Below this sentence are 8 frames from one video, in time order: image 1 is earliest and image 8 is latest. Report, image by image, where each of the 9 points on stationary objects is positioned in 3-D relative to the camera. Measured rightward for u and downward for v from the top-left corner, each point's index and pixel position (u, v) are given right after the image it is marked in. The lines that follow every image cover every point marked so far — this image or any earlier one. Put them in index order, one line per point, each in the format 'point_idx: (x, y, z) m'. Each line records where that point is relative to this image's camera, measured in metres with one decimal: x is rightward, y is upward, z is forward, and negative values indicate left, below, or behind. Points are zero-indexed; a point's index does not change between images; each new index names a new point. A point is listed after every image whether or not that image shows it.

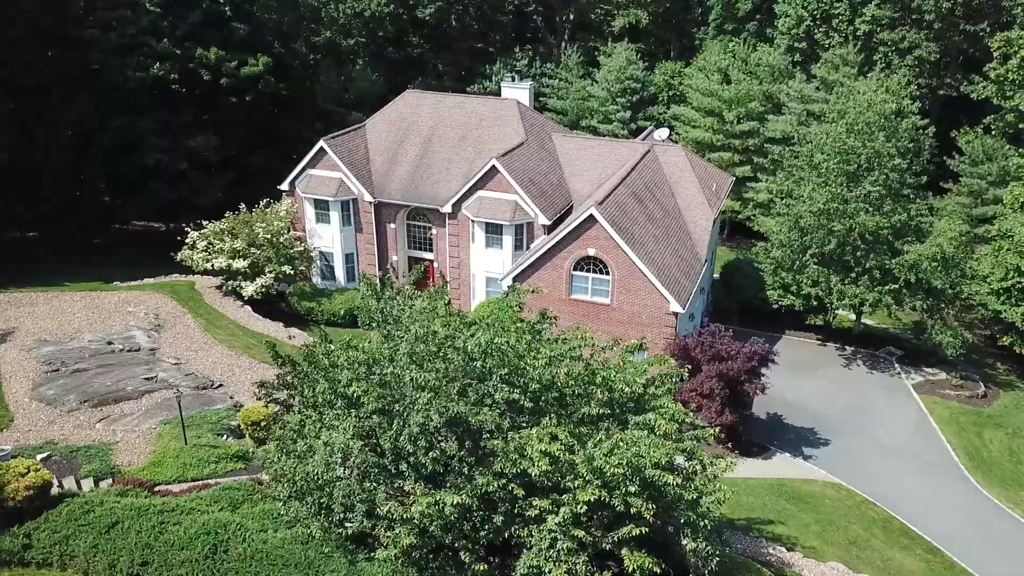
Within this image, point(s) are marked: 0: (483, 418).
0: (-0.5, -2.5, +13.7) m
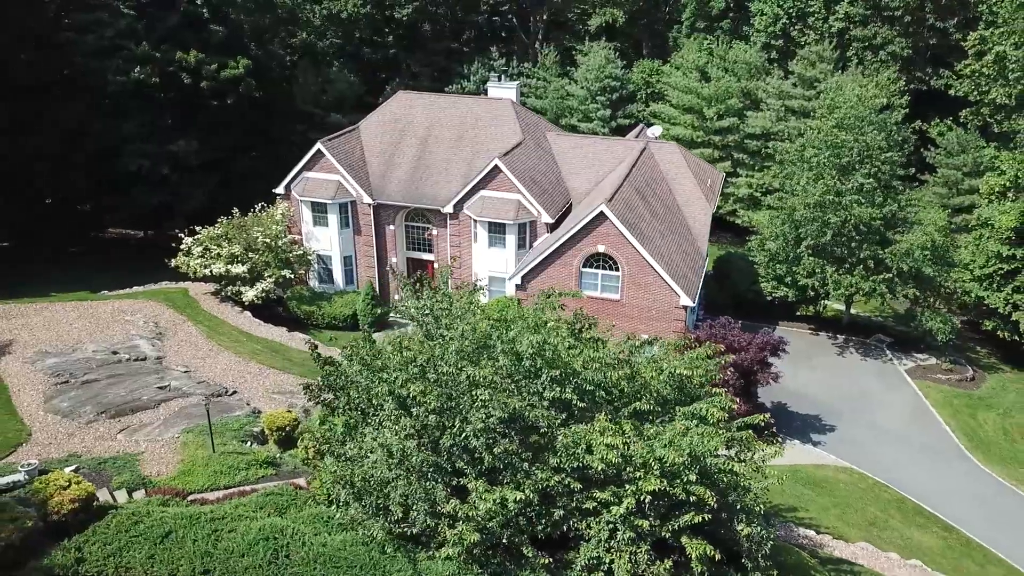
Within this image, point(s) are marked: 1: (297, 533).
0: (+0.6, -2.5, +13.9) m
1: (-4.1, -4.8, +13.9) m
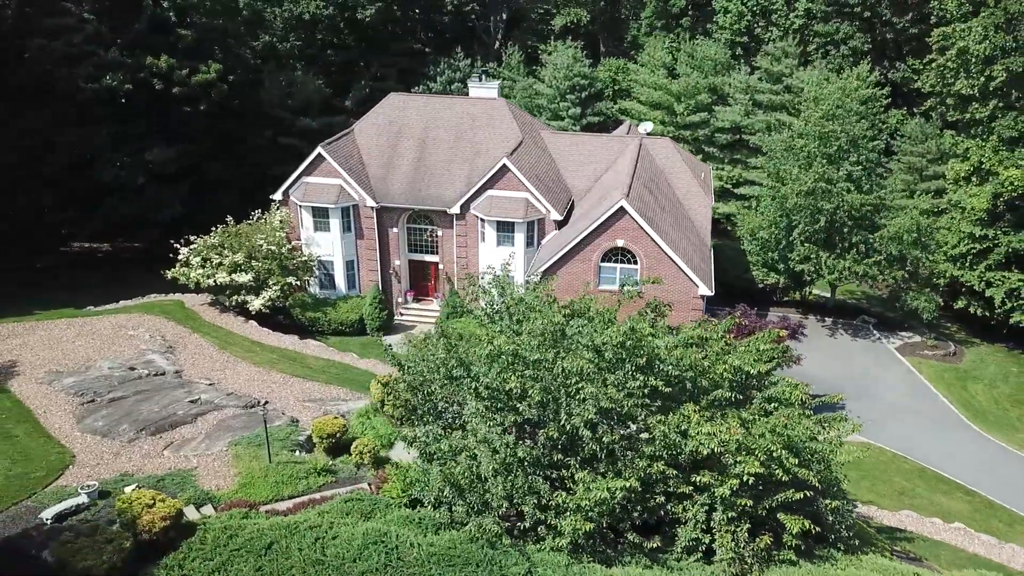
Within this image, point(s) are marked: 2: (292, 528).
0: (+2.5, -2.3, +14.2) m
1: (-2.1, -4.8, +13.9) m
2: (-4.3, -4.7, +14.1) m
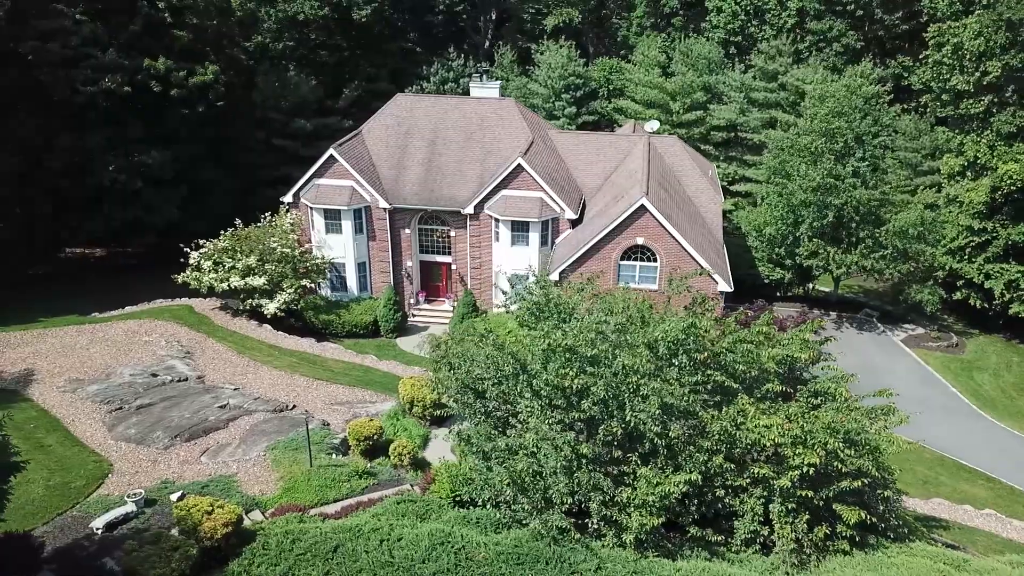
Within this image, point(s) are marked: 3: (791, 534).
0: (+3.6, -2.3, +14.4) m
1: (-0.9, -4.8, +14.0) m
2: (-3.1, -4.8, +14.1) m
3: (+5.4, -4.8, +14.0) m
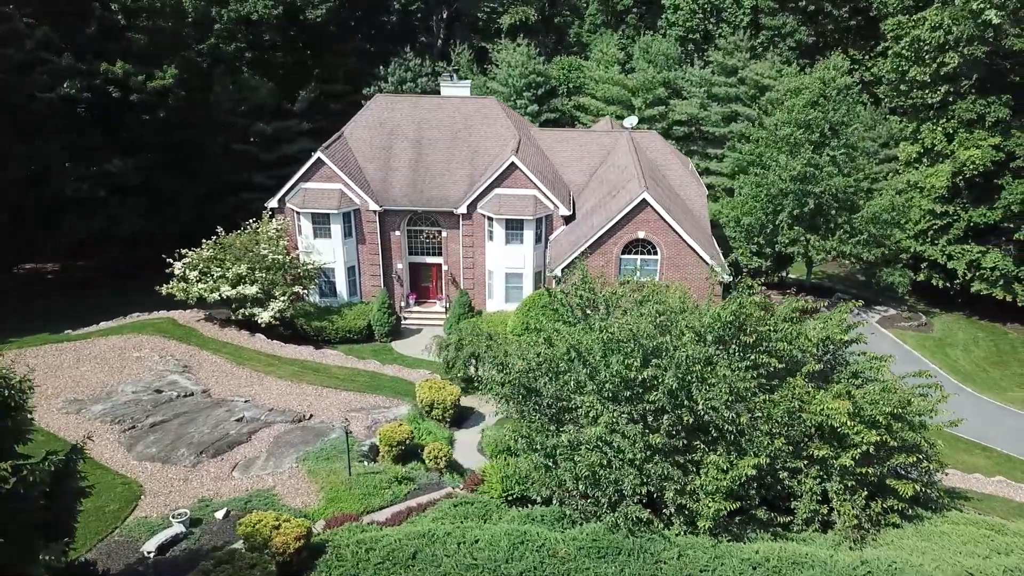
0: (+4.9, -2.0, +14.8) m
1: (+0.5, -4.8, +14.0) m
2: (-1.6, -4.8, +13.9) m
3: (+6.8, -4.5, +14.5) m
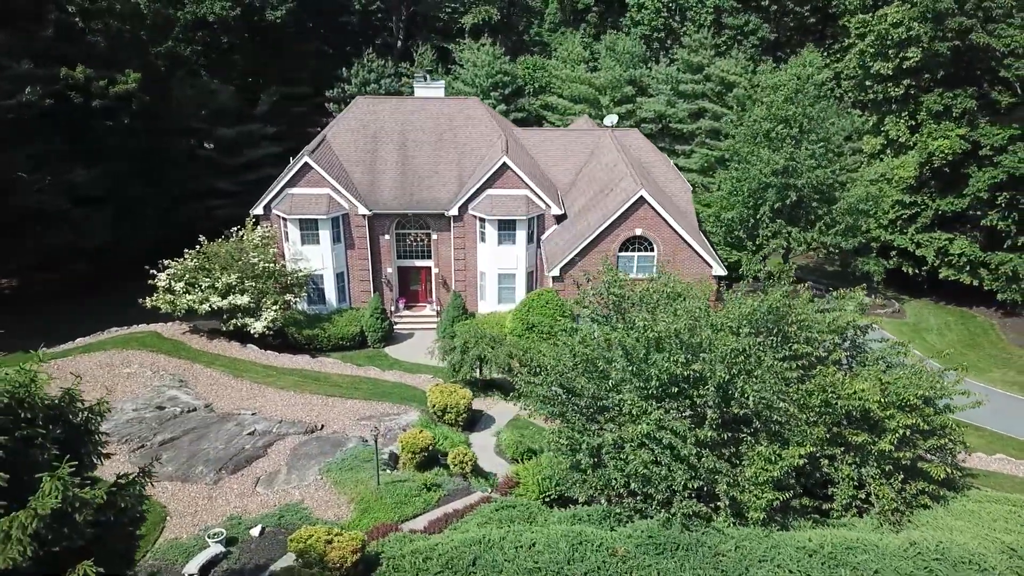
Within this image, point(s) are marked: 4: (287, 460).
0: (+5.8, -1.9, +15.1) m
1: (+1.6, -4.8, +14.0) m
2: (-0.6, -4.9, +13.8) m
3: (+7.8, -4.3, +14.9) m
4: (-6.0, -4.6, +19.2) m
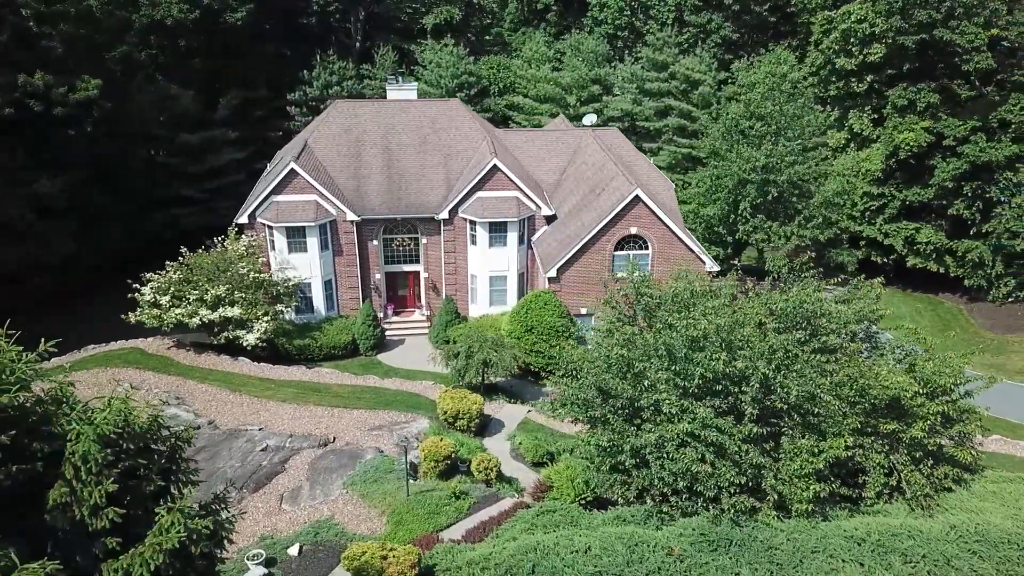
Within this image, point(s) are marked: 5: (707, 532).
0: (+6.6, -1.8, +15.5) m
1: (+2.6, -4.8, +14.1) m
2: (+0.5, -5.0, +13.7) m
3: (+8.8, -4.1, +15.5) m
4: (-5.4, -4.9, +18.8) m
5: (+3.8, -4.7, +13.9) m
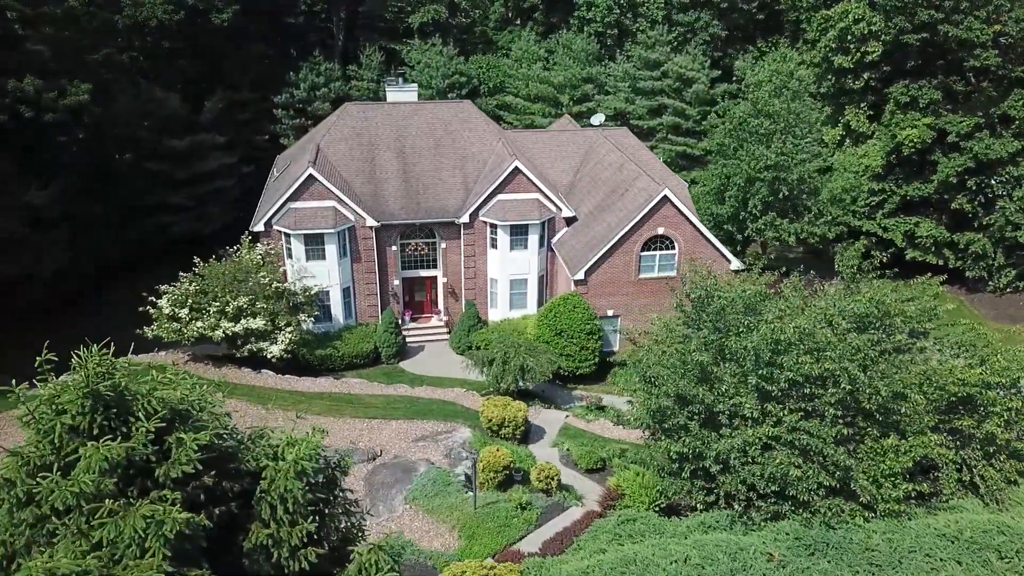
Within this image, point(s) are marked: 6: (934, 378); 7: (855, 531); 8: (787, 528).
0: (+8.3, -1.8, +15.6) m
1: (+4.4, -4.9, +14.0) m
2: (+2.3, -5.2, +13.5) m
3: (+10.5, -4.1, +15.6) m
4: (-3.8, -5.2, +18.3) m
5: (+5.6, -4.8, +13.9) m
6: (+9.1, -2.1, +15.6) m
7: (+6.7, -4.8, +14.0) m
8: (+5.4, -4.8, +14.2) m
